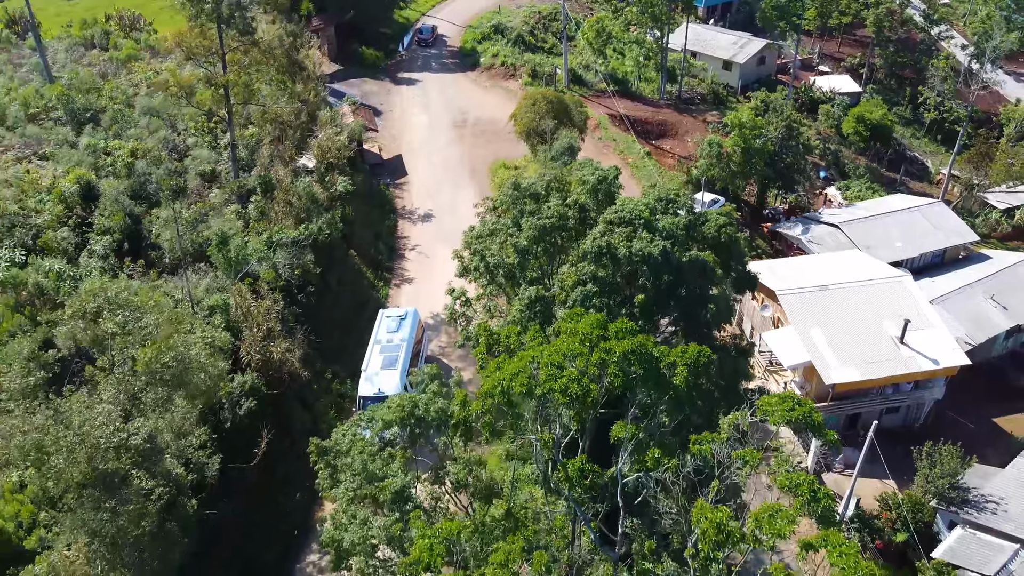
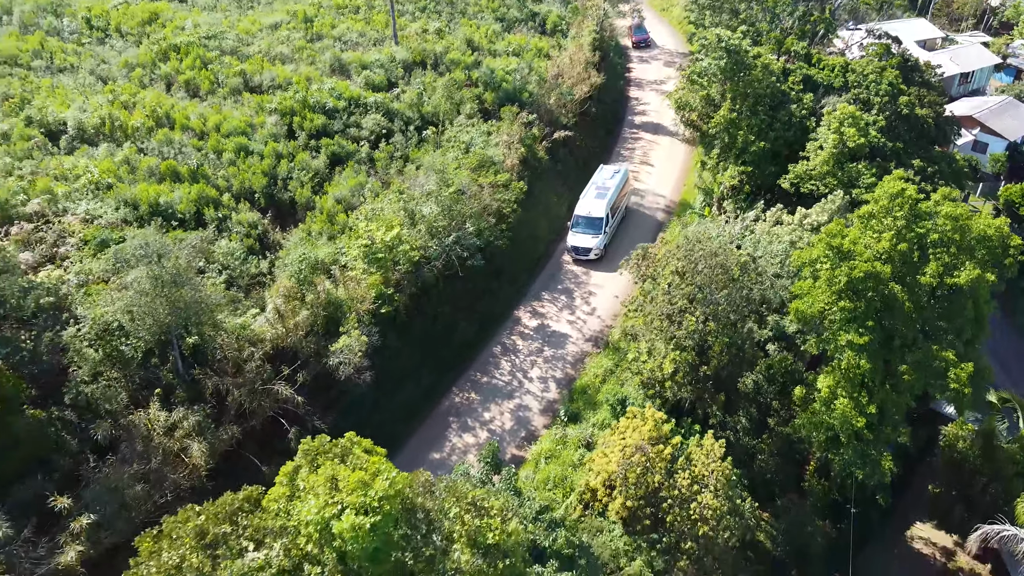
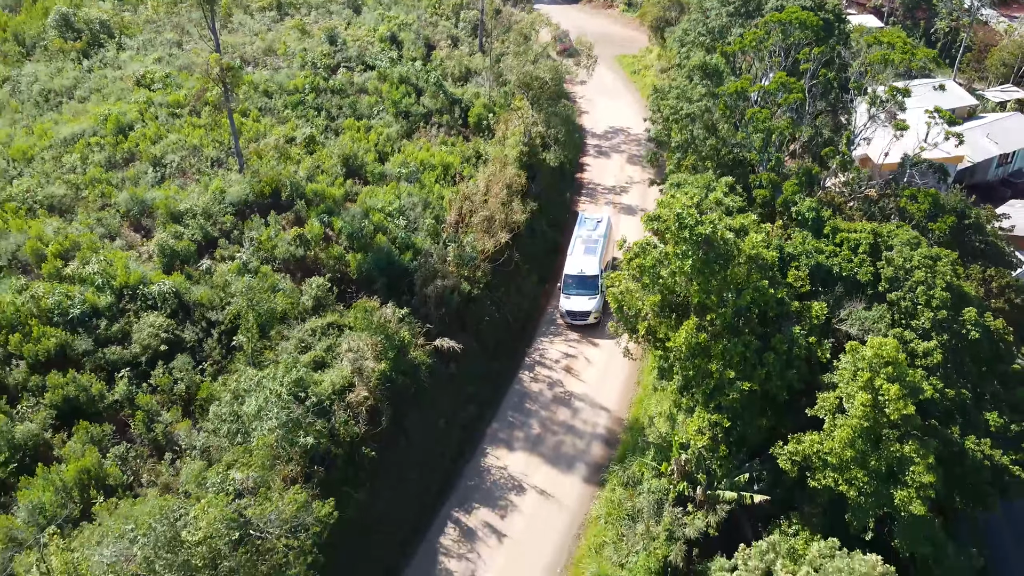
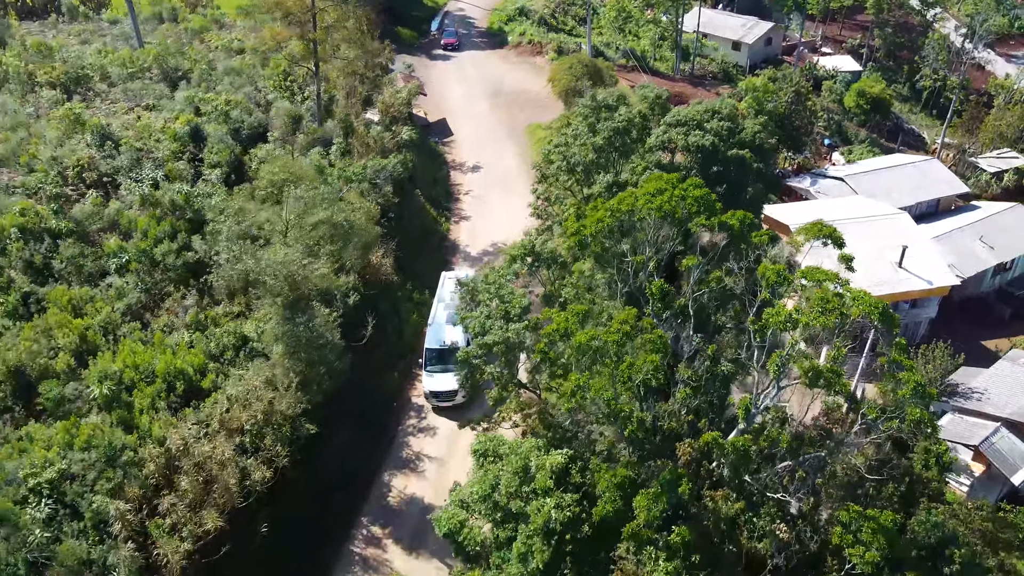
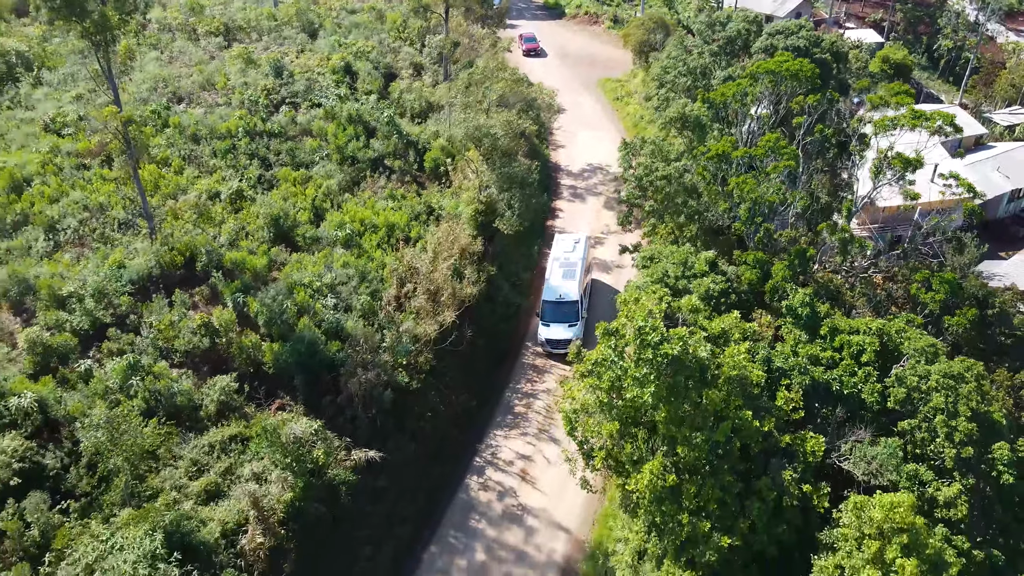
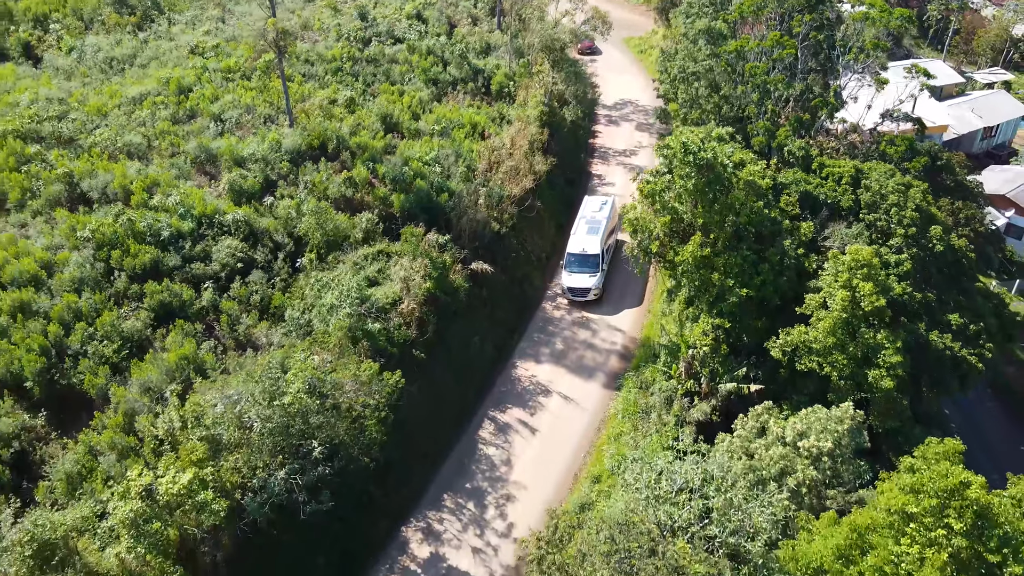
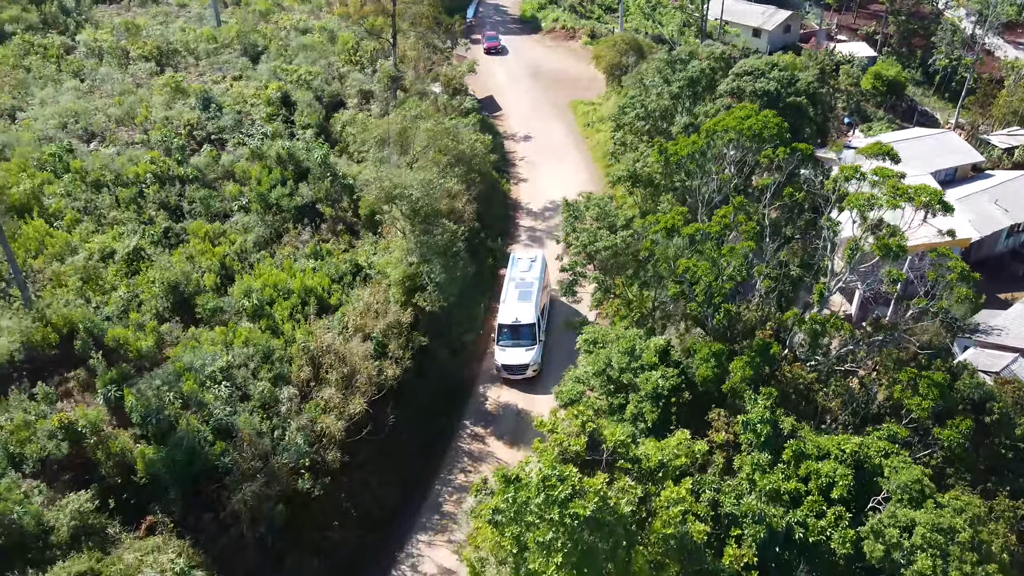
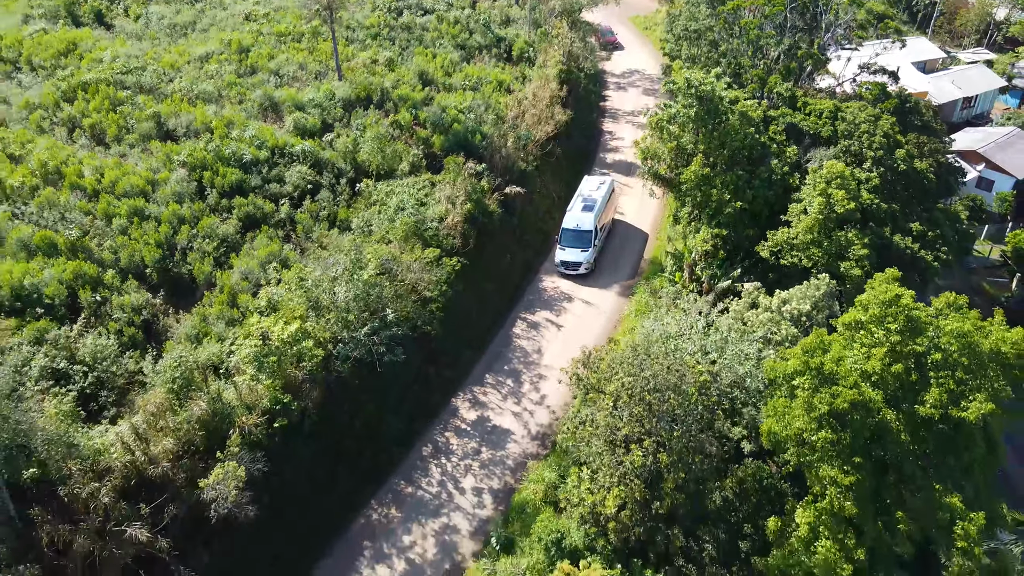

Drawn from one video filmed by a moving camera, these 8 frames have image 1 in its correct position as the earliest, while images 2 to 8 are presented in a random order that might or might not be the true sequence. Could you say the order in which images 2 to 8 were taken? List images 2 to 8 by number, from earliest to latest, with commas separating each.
4, 7, 5, 3, 6, 8, 2
